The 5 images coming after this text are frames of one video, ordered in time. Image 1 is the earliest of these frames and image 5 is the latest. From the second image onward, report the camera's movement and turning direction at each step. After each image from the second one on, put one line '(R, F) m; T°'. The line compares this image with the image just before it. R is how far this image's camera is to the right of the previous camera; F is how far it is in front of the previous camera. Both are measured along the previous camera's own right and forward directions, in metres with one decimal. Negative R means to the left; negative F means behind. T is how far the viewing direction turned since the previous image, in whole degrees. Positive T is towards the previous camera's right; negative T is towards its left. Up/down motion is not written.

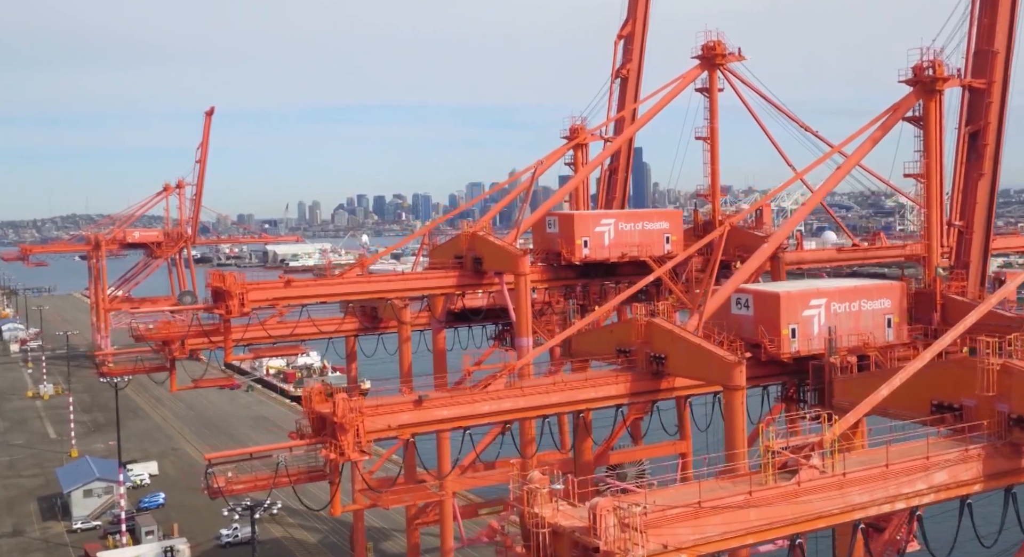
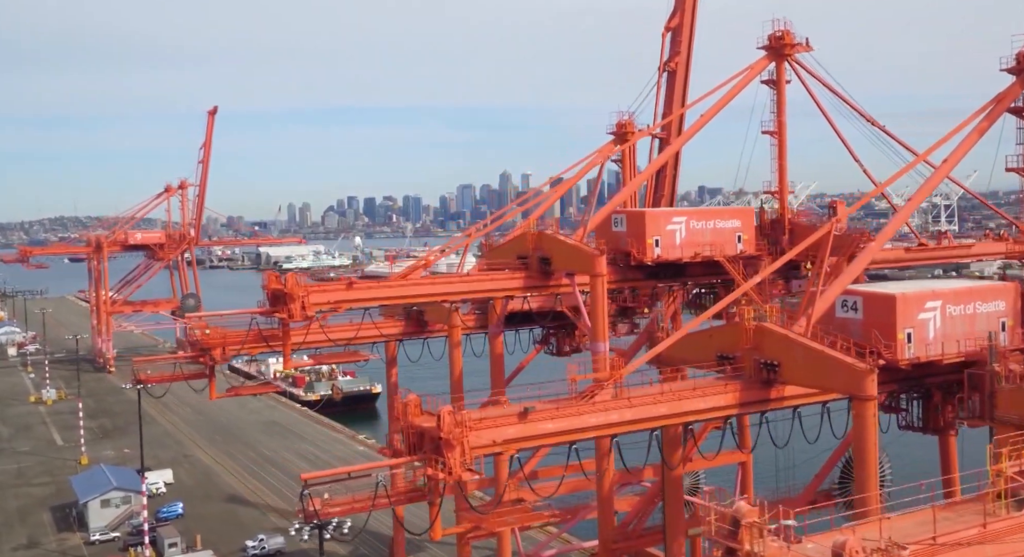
(-1.3, +1.0) m; +1°
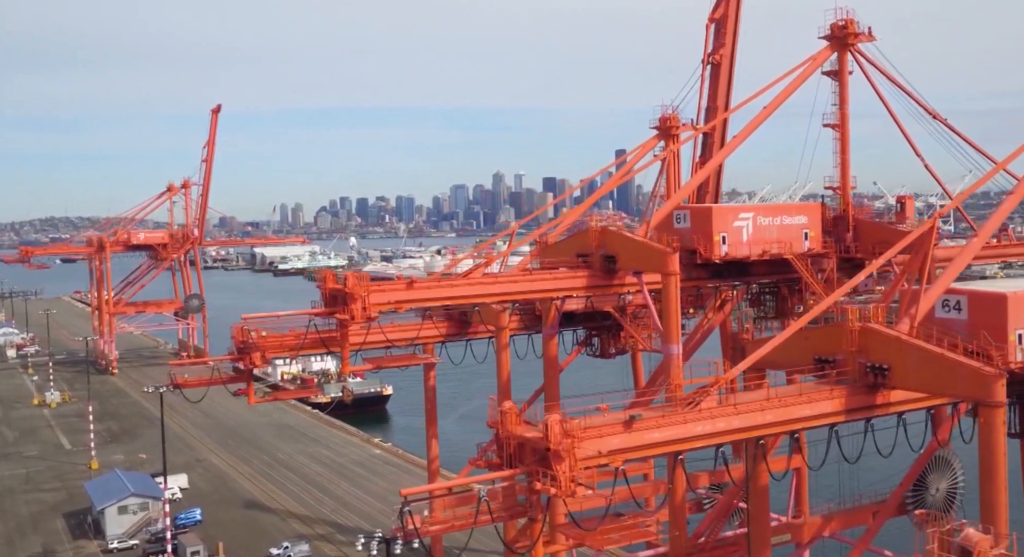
(-1.1, +0.8) m; 0°
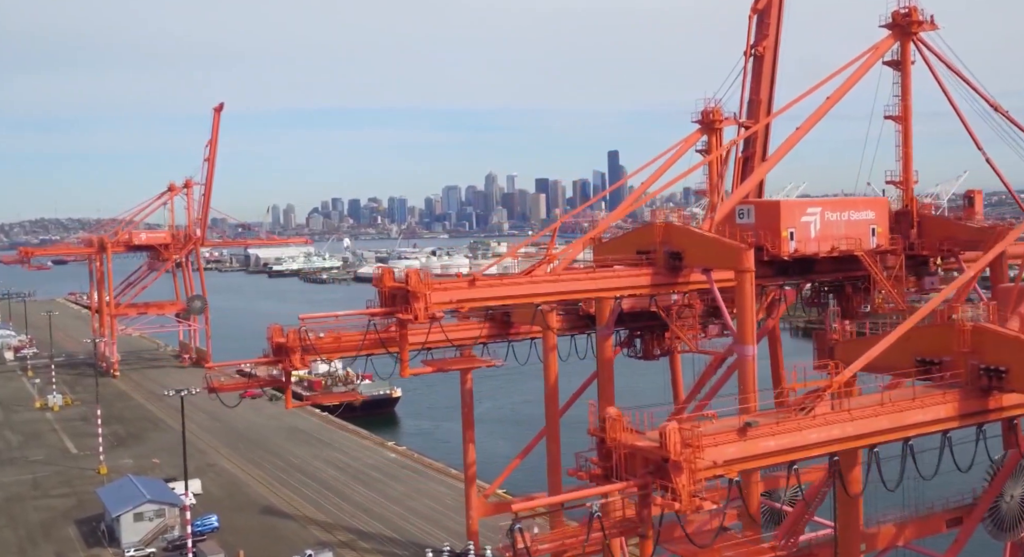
(-1.0, +0.8) m; 0°
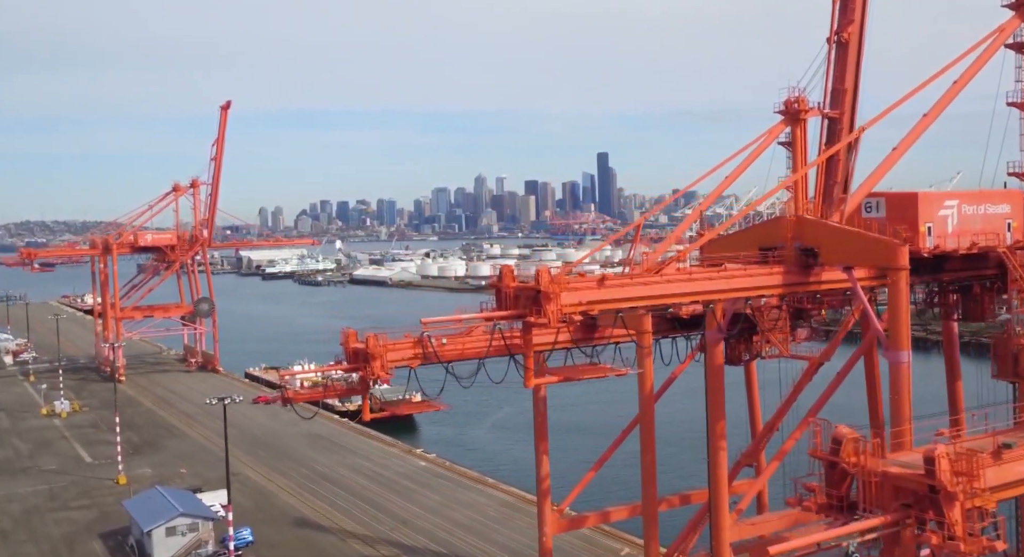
(-1.8, +1.4) m; +1°
